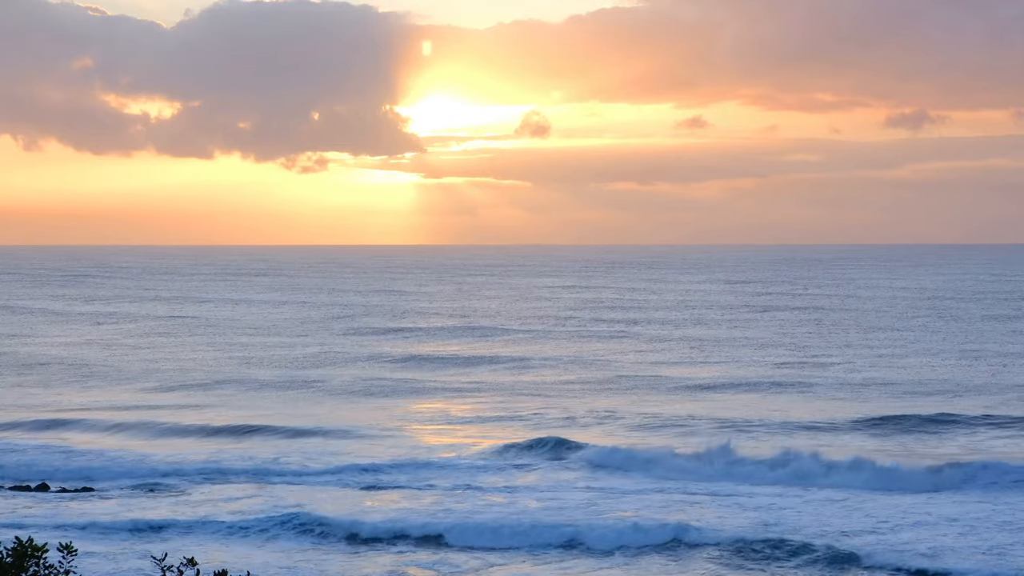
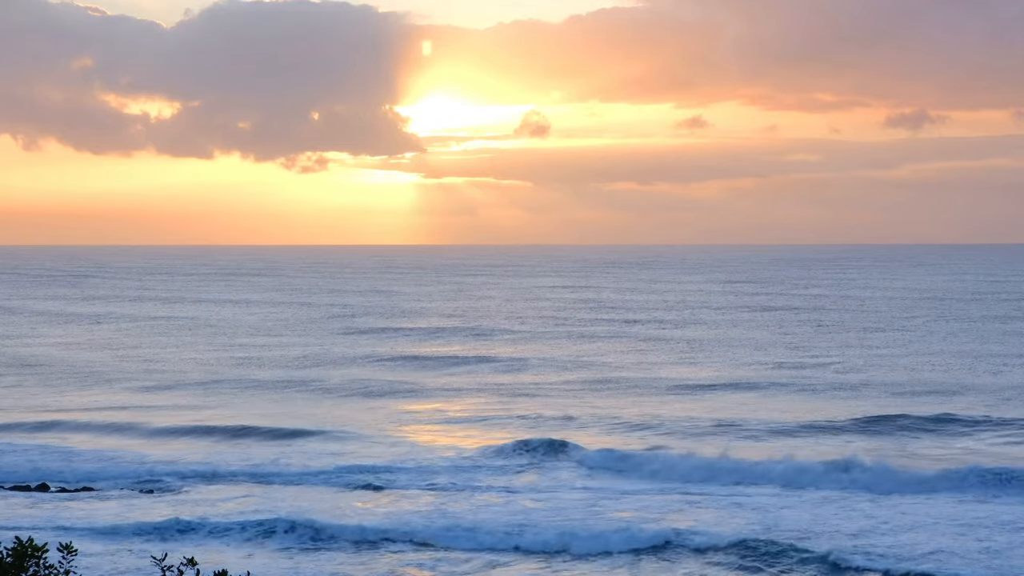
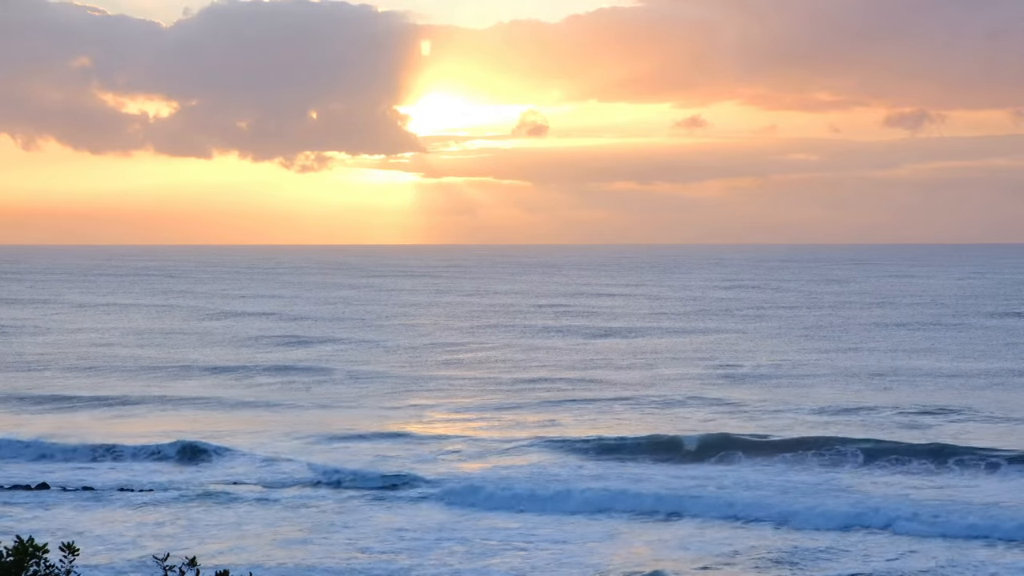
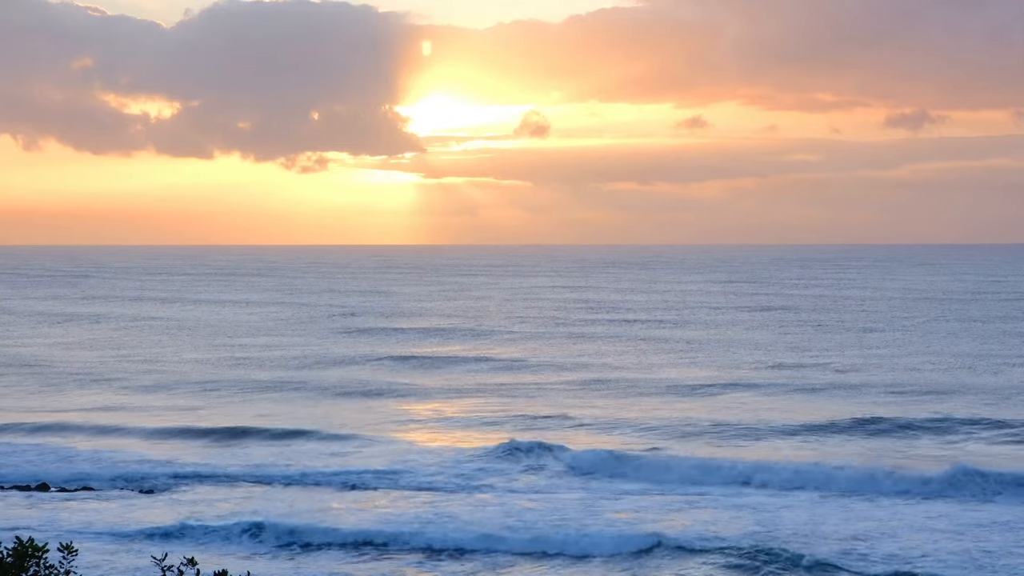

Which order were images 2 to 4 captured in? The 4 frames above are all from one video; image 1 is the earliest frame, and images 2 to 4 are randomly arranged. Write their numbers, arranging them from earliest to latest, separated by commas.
2, 4, 3
